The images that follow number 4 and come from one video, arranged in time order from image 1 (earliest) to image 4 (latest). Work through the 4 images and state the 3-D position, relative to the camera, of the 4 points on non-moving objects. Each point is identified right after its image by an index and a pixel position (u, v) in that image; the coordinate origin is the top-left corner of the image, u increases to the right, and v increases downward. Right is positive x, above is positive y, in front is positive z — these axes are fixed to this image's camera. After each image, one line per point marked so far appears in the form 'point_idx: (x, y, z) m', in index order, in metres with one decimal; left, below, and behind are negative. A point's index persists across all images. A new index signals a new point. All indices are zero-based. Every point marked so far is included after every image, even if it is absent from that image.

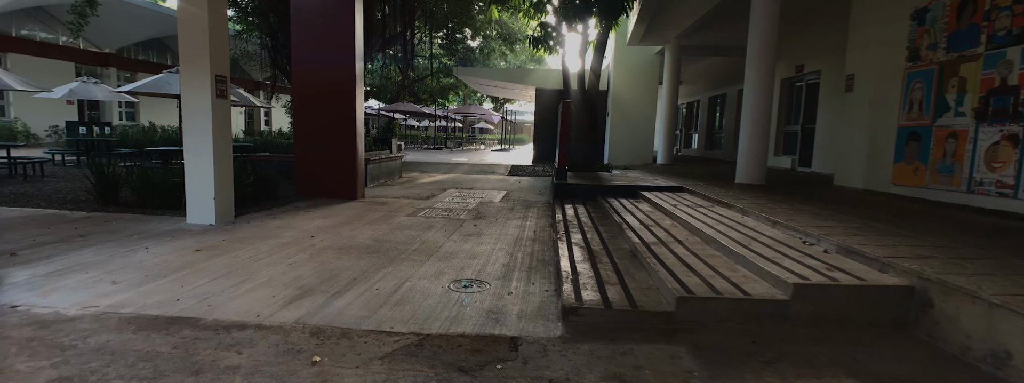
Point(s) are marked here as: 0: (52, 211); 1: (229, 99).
0: (-6.4, -0.3, +5.7) m
1: (-3.5, +1.1, +5.0) m
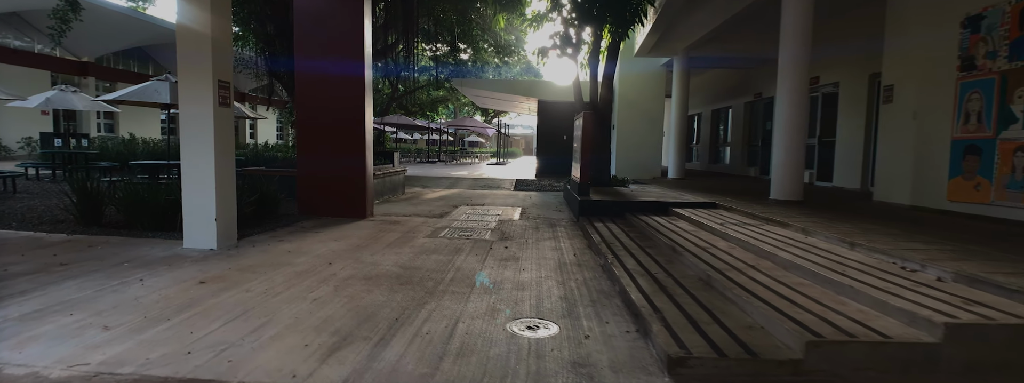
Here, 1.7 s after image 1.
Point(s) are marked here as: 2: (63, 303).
0: (-6.0, -0.5, +5.1) m
1: (-3.1, +0.9, +4.5) m
2: (-3.1, -0.8, +2.8) m
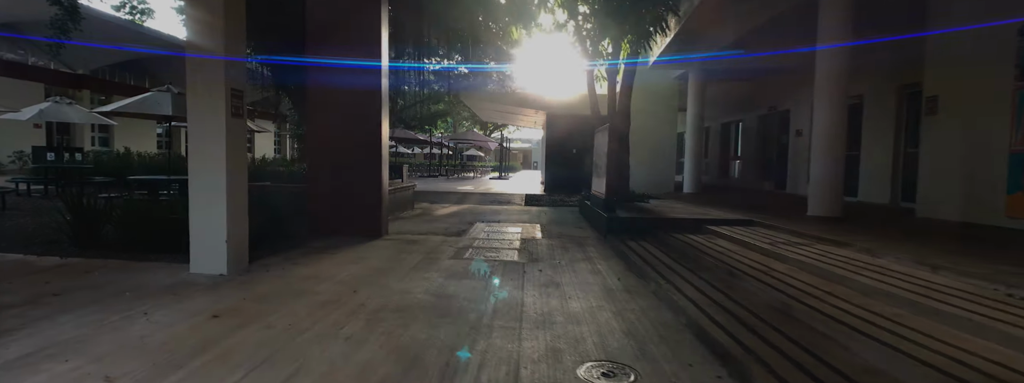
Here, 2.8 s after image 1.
0: (-5.6, -0.7, +4.7) m
1: (-2.7, +0.7, +4.2) m
2: (-2.7, -0.9, +2.4) m
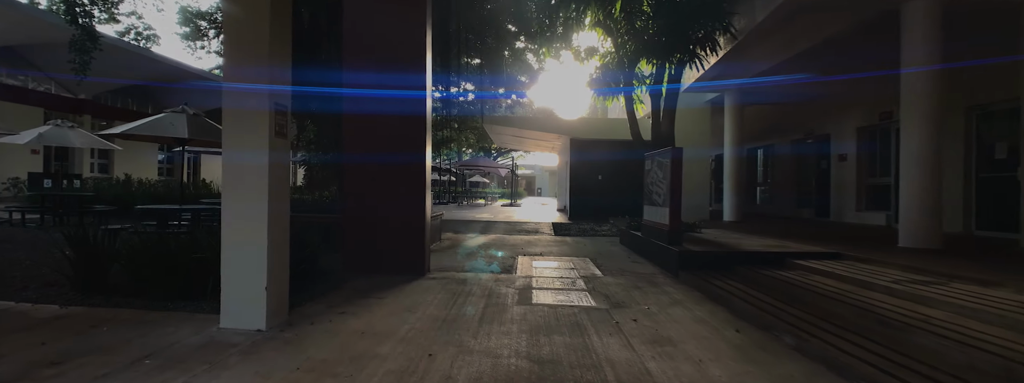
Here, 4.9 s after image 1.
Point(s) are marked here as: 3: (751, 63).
0: (-4.8, -1.1, +4.0) m
1: (-1.9, +0.4, +3.6) m
2: (-1.9, -1.1, +1.7) m
3: (+5.2, +2.8, +9.1) m
